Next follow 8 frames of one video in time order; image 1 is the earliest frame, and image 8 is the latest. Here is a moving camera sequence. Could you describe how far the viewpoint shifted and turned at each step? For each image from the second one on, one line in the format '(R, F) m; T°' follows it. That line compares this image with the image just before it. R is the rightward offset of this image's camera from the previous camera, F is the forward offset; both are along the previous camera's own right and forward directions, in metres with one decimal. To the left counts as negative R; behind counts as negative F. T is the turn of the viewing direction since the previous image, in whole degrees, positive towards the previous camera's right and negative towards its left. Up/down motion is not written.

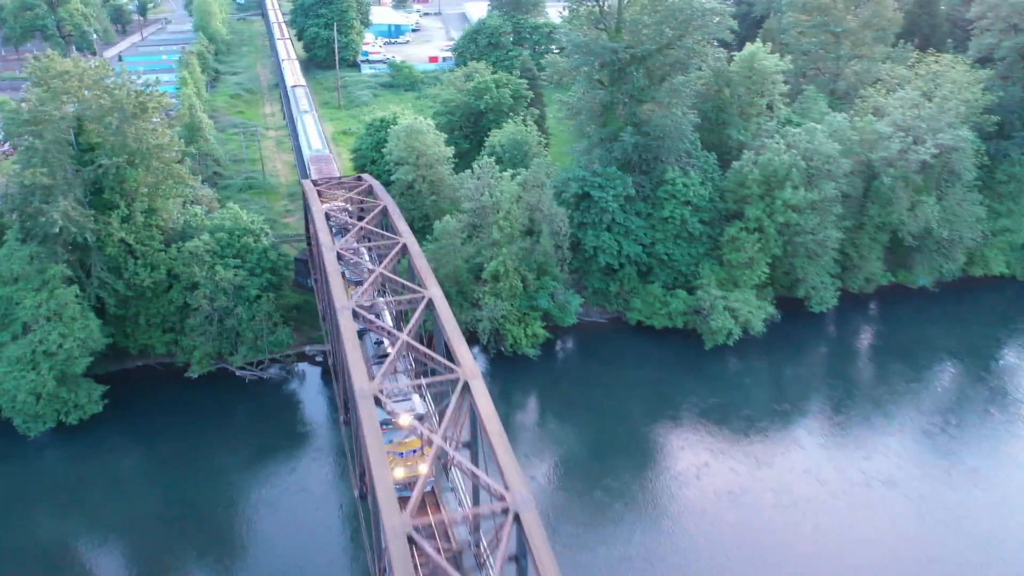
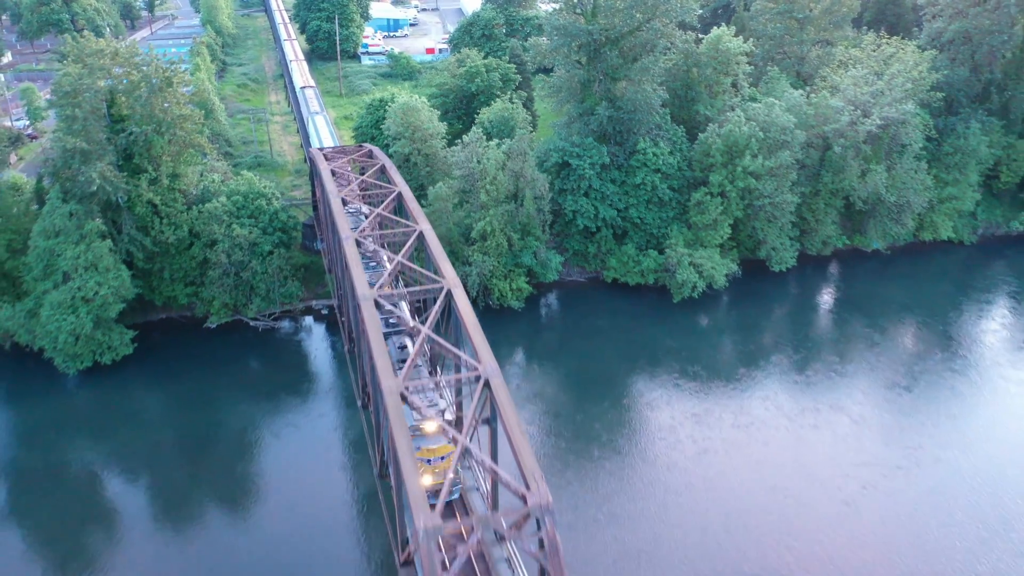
(+0.7, -3.8) m; 0°
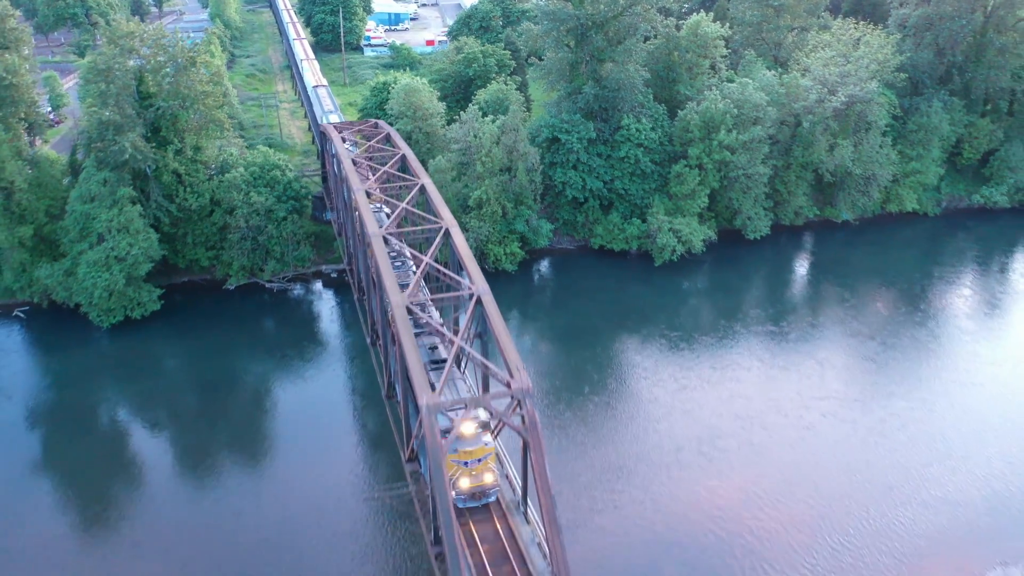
(+0.3, -3.3) m; 0°
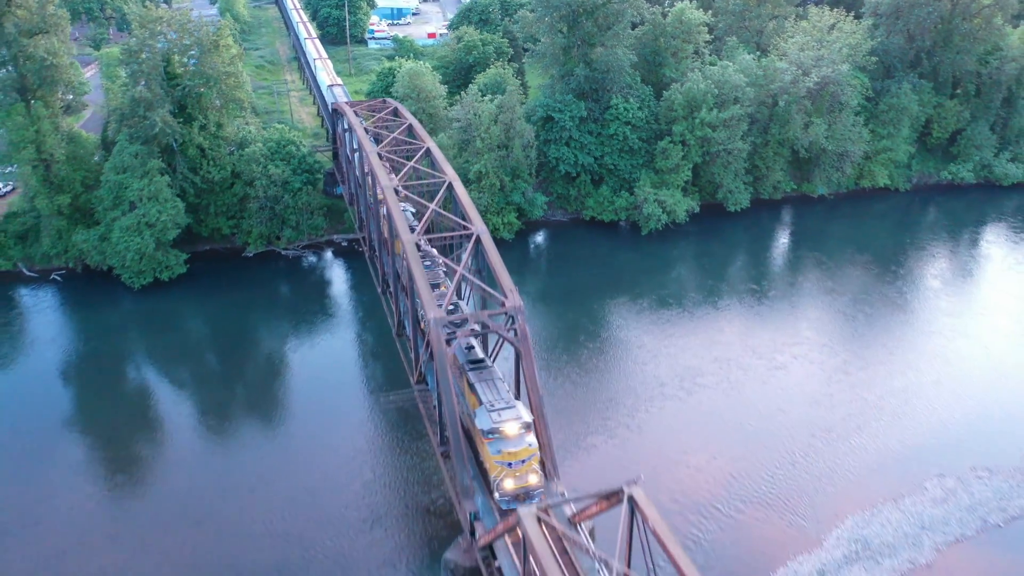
(+0.2, -3.4) m; 0°
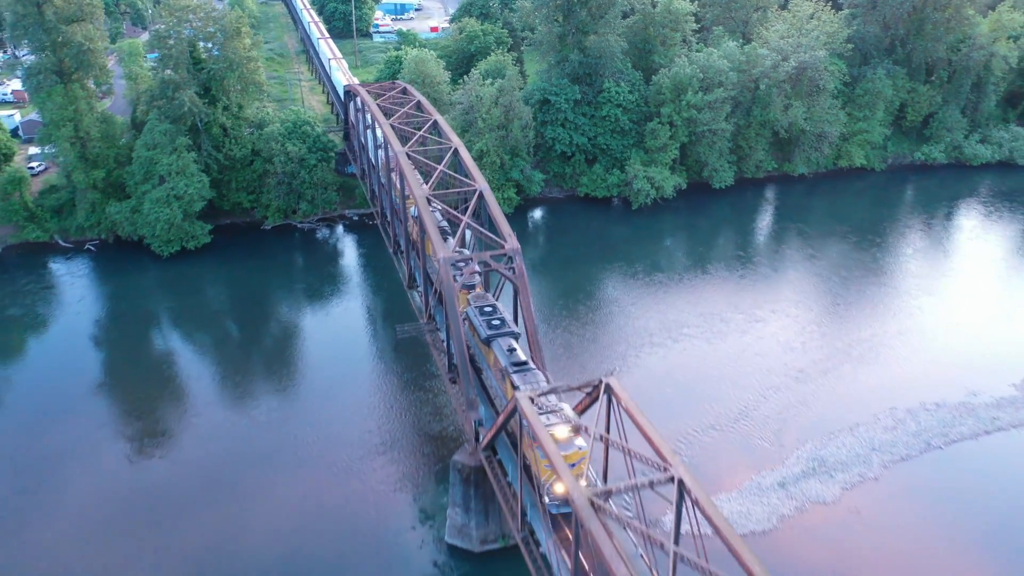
(+0.1, -3.4) m; 0°
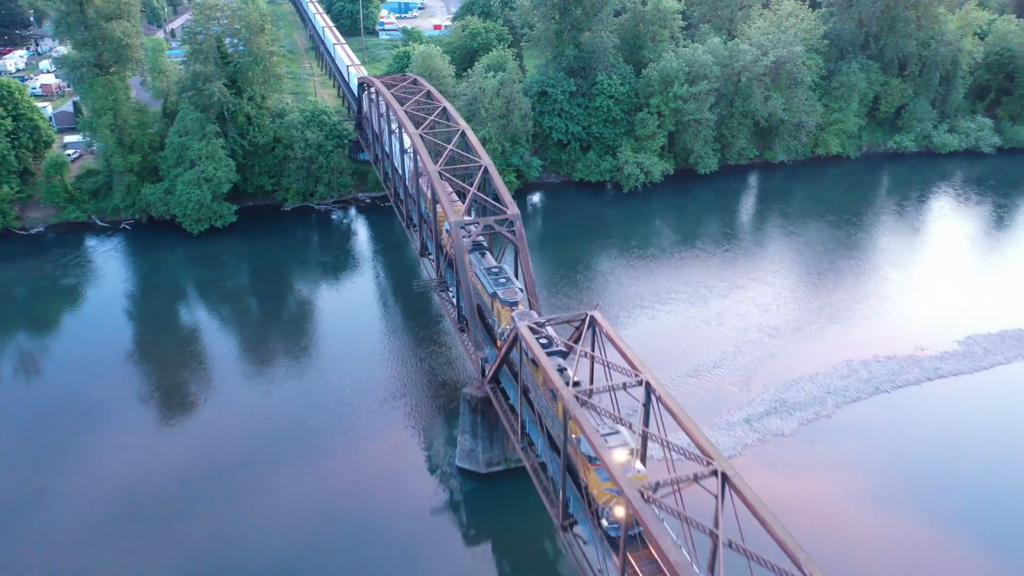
(-0.1, -4.1) m; 0°
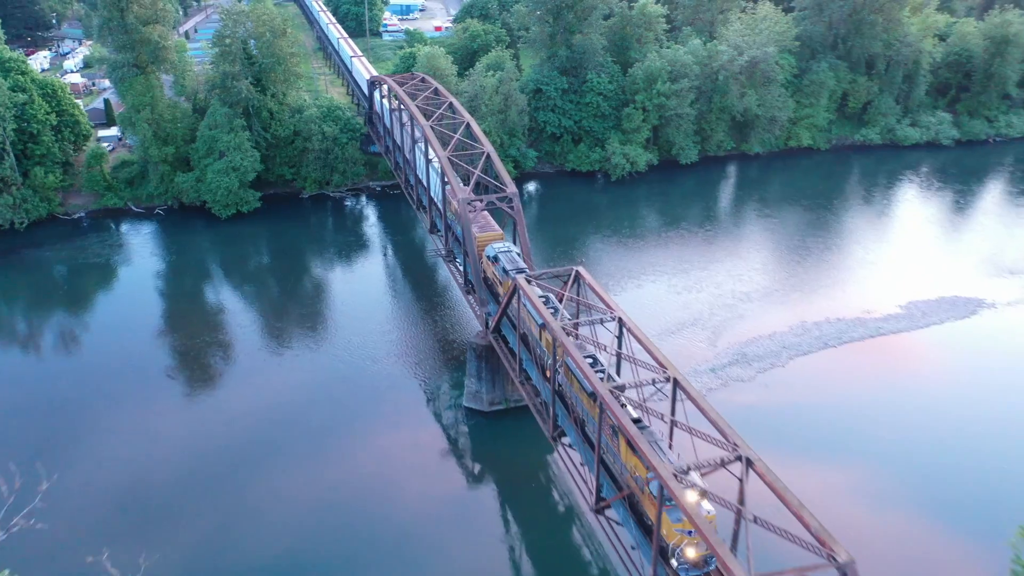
(-0.1, -5.1) m; 0°
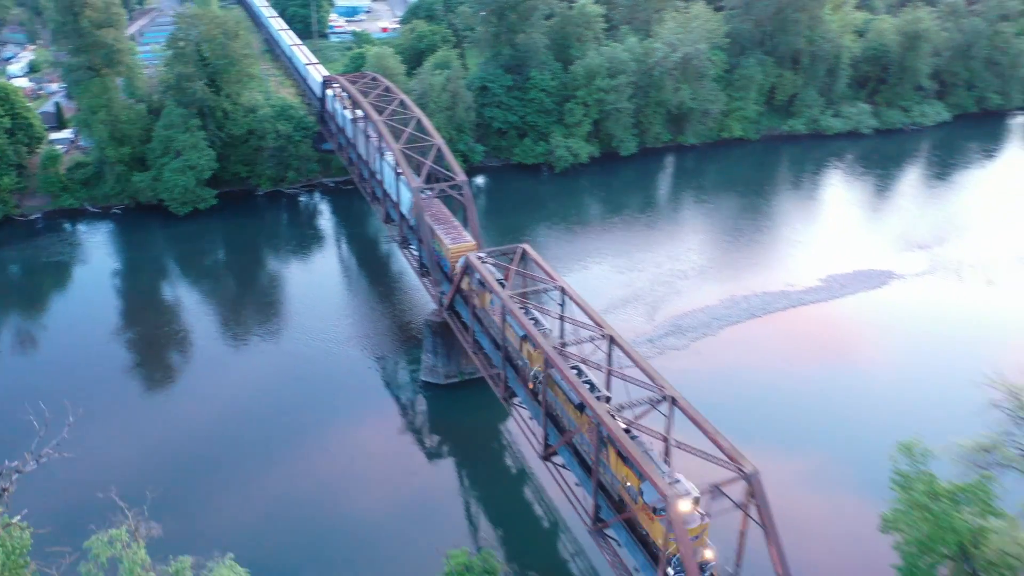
(0.0, -2.7) m; +3°
